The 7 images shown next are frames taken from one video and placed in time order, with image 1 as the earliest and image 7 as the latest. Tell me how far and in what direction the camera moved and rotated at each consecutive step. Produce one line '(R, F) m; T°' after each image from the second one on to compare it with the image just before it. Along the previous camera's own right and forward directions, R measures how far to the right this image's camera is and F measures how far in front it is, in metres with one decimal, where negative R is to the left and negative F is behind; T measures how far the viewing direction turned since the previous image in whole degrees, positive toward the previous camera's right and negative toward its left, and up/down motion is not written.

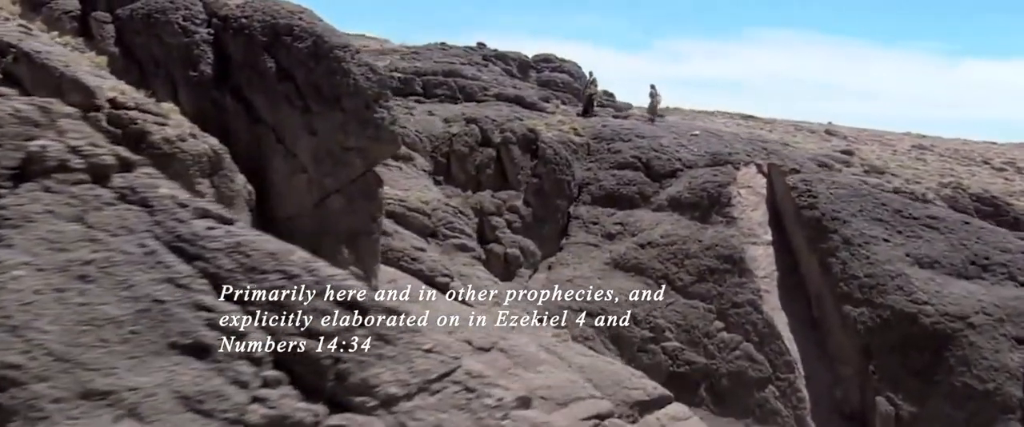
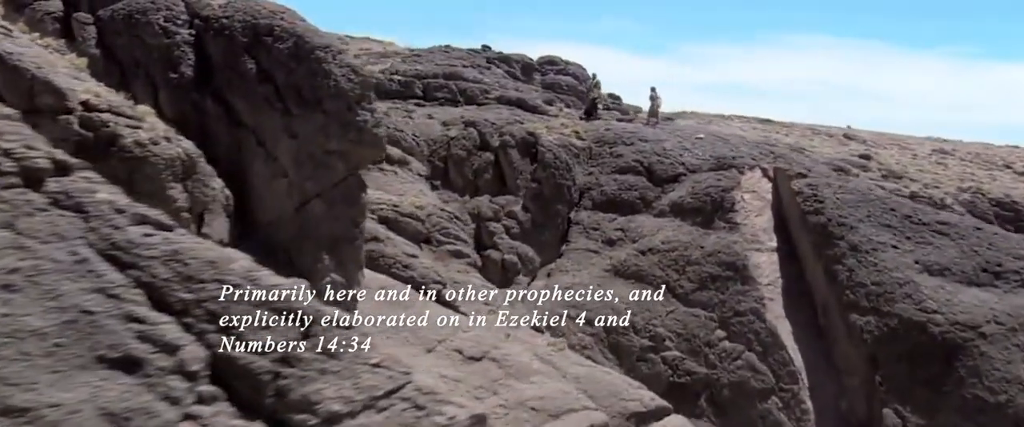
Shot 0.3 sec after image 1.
(+0.4, +0.3) m; -1°
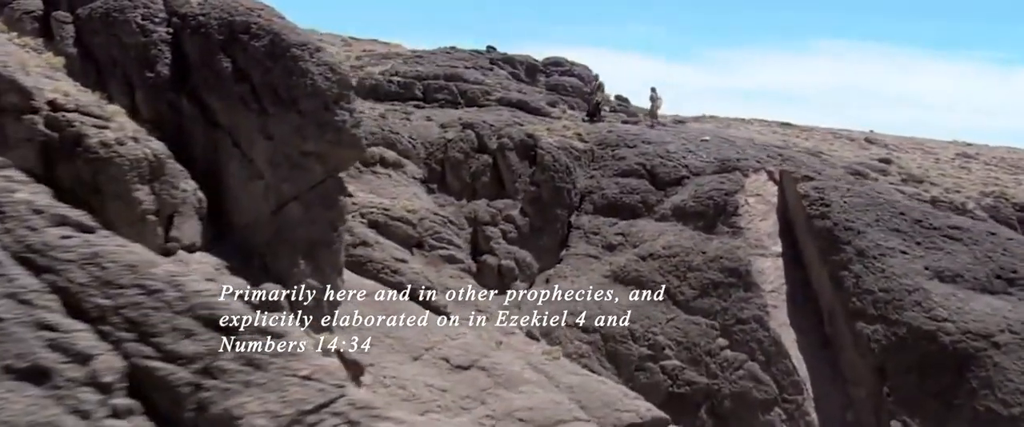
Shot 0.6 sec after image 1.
(+0.4, +0.4) m; -2°
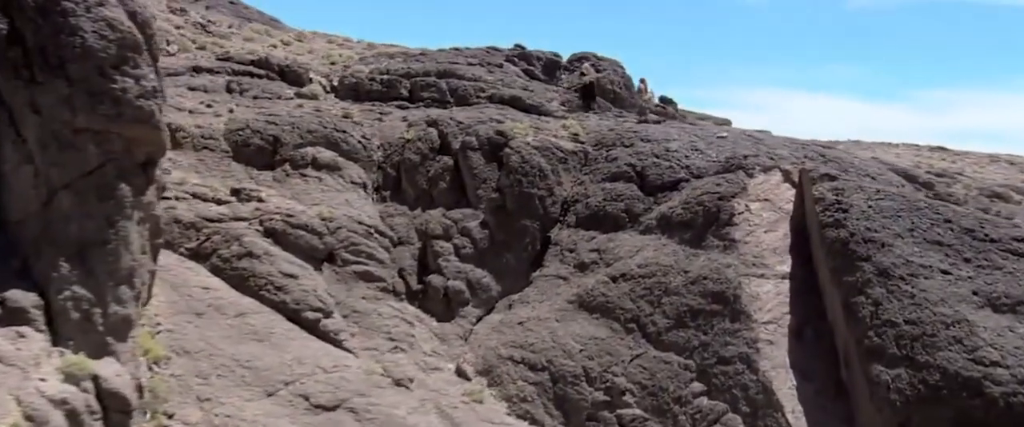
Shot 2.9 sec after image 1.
(+2.6, +2.7) m; -11°
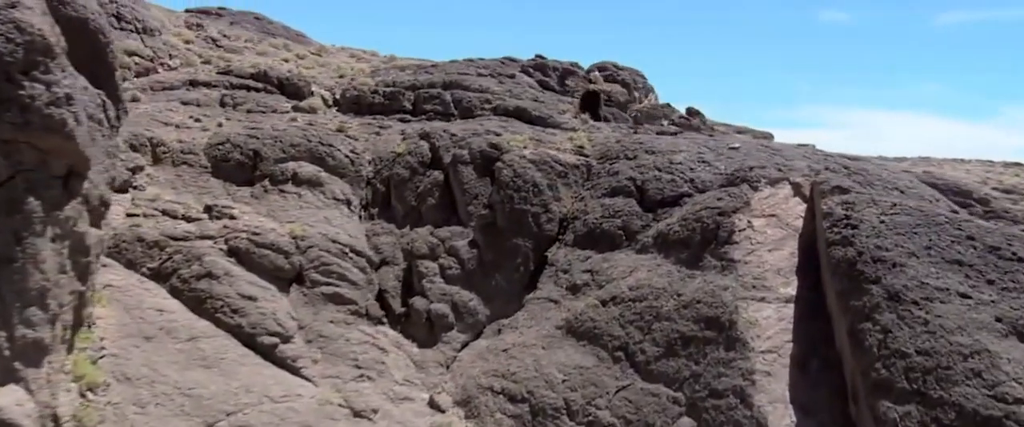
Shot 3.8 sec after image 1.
(+1.0, +0.8) m; -5°
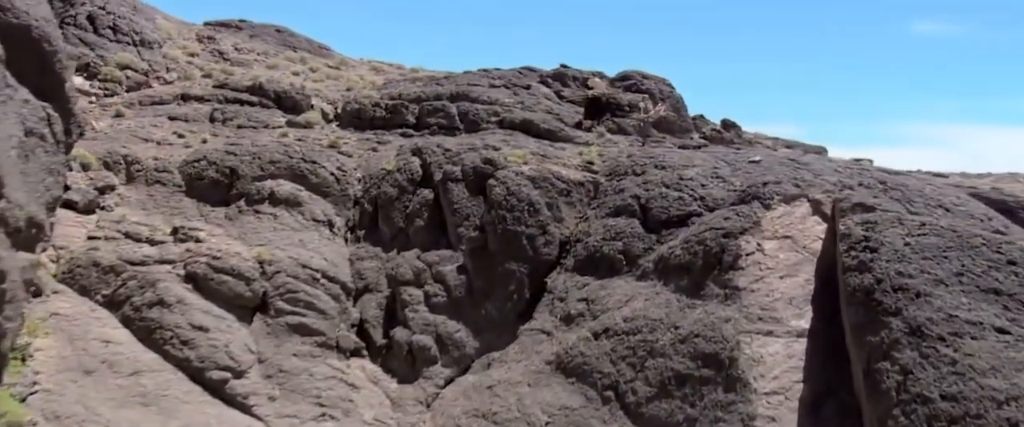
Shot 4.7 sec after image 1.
(+0.8, +1.0) m; -5°
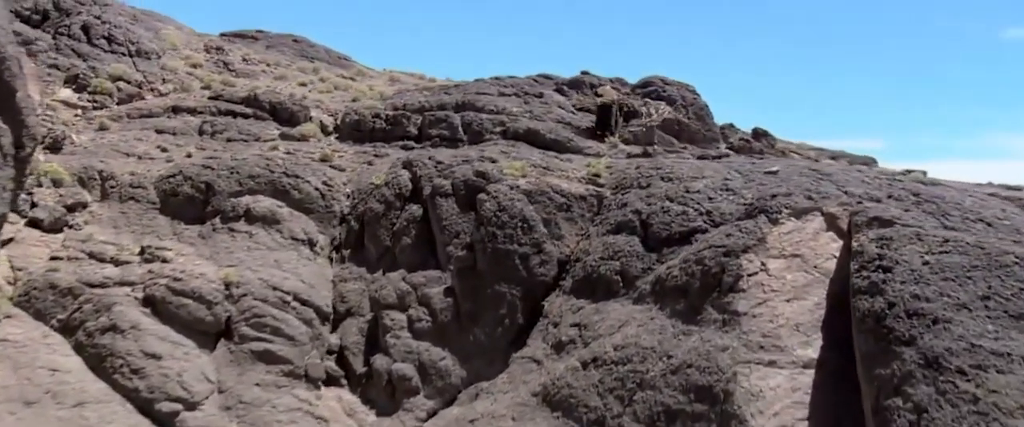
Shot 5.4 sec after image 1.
(+0.6, +0.8) m; -4°
